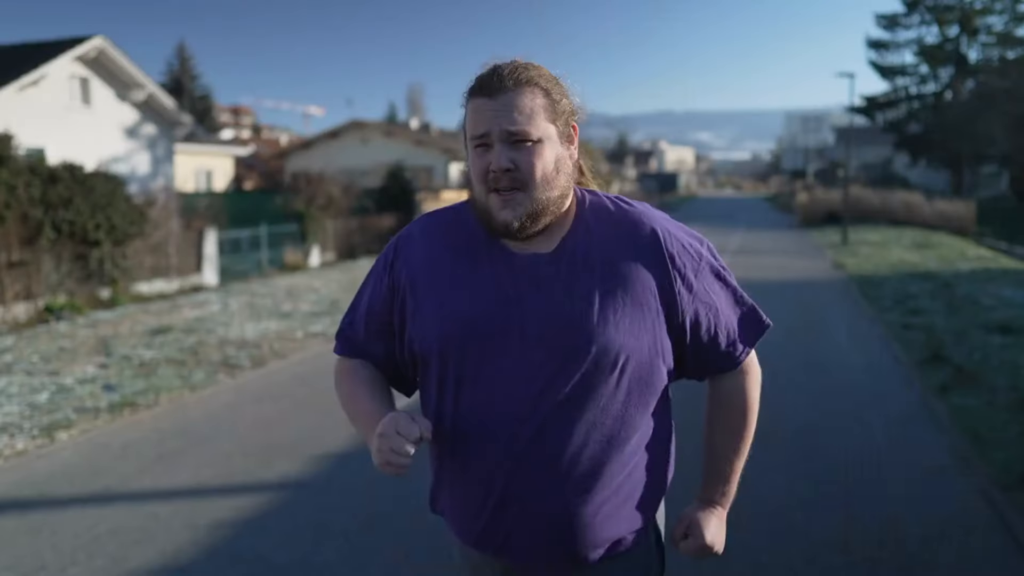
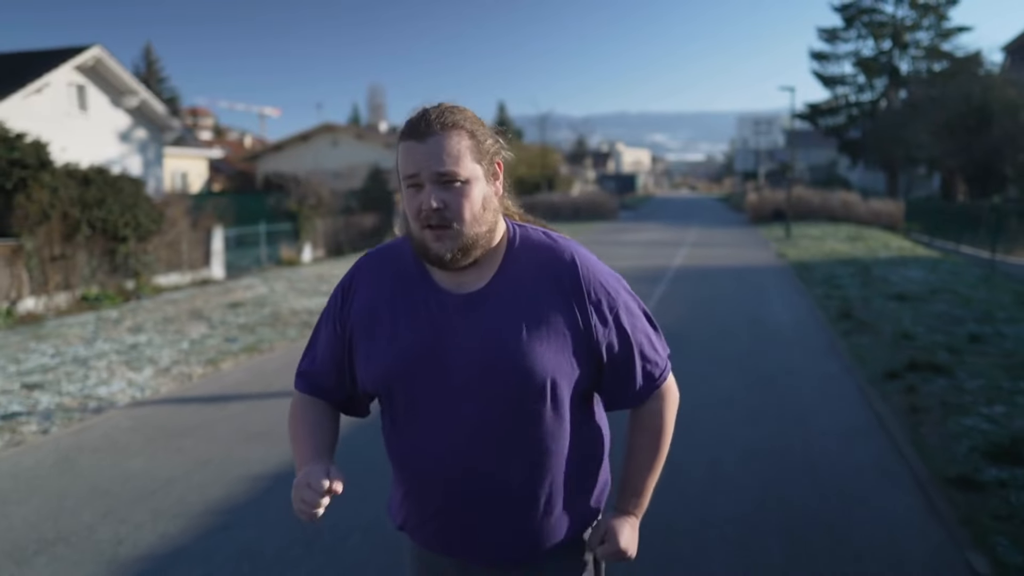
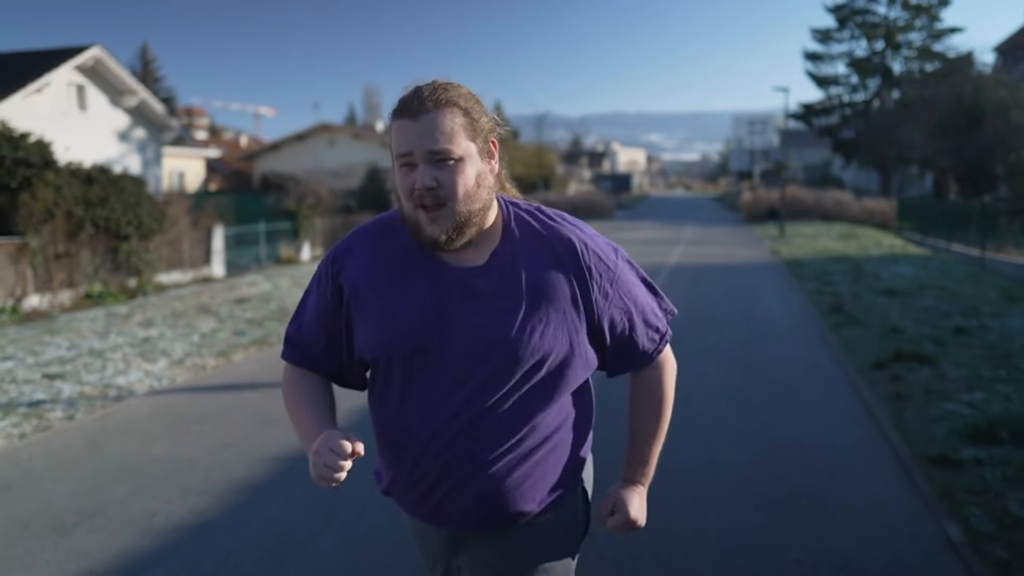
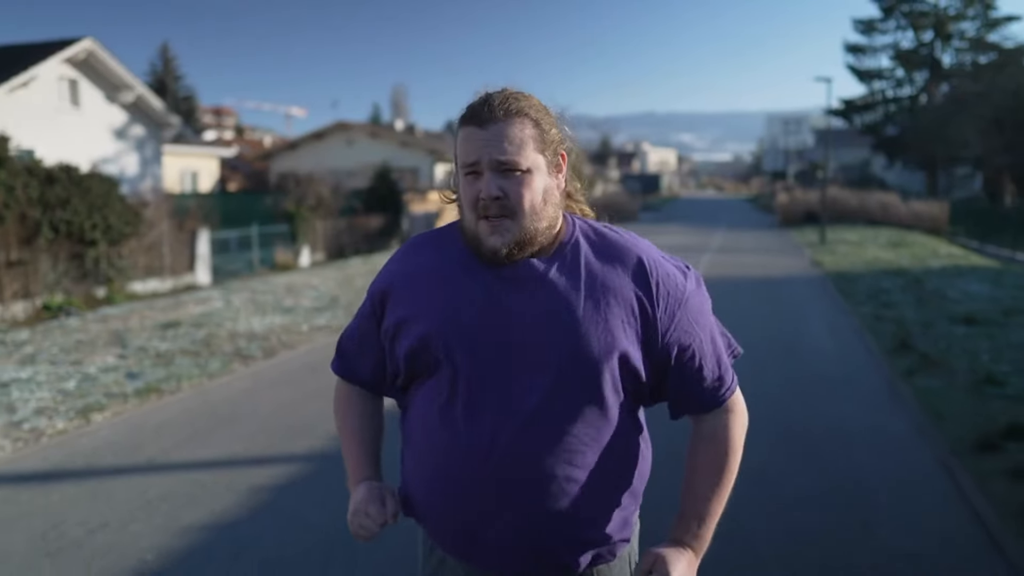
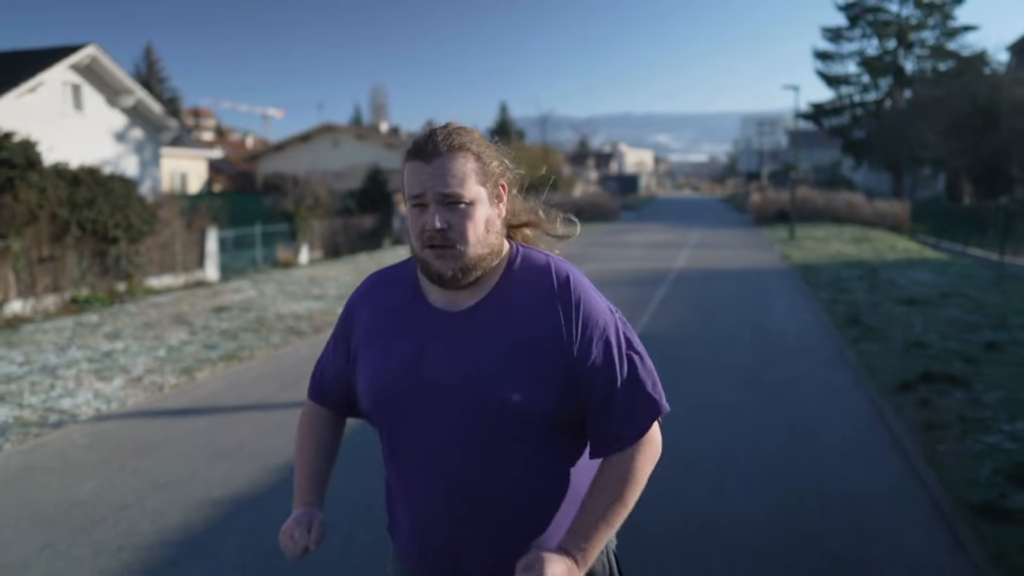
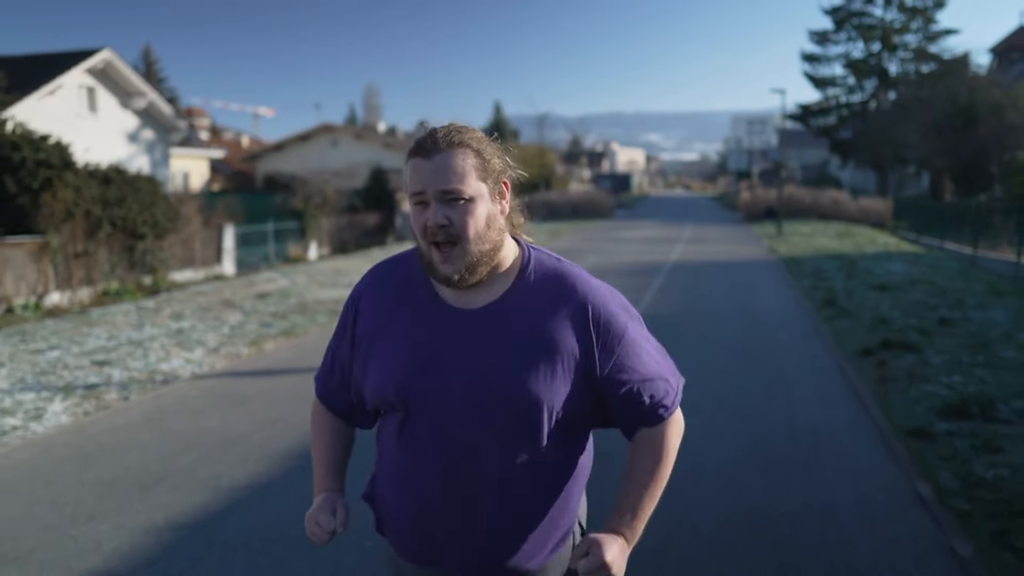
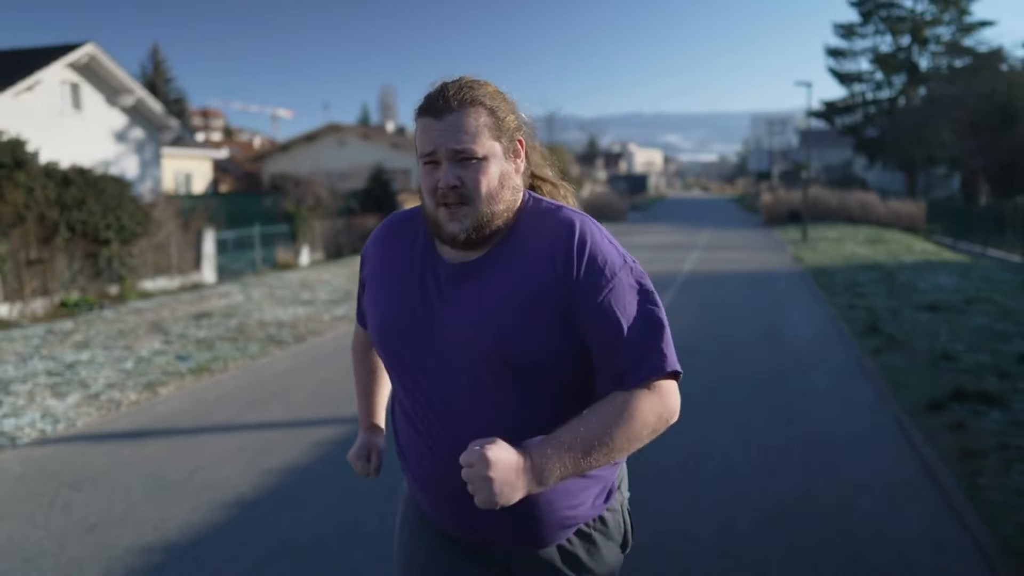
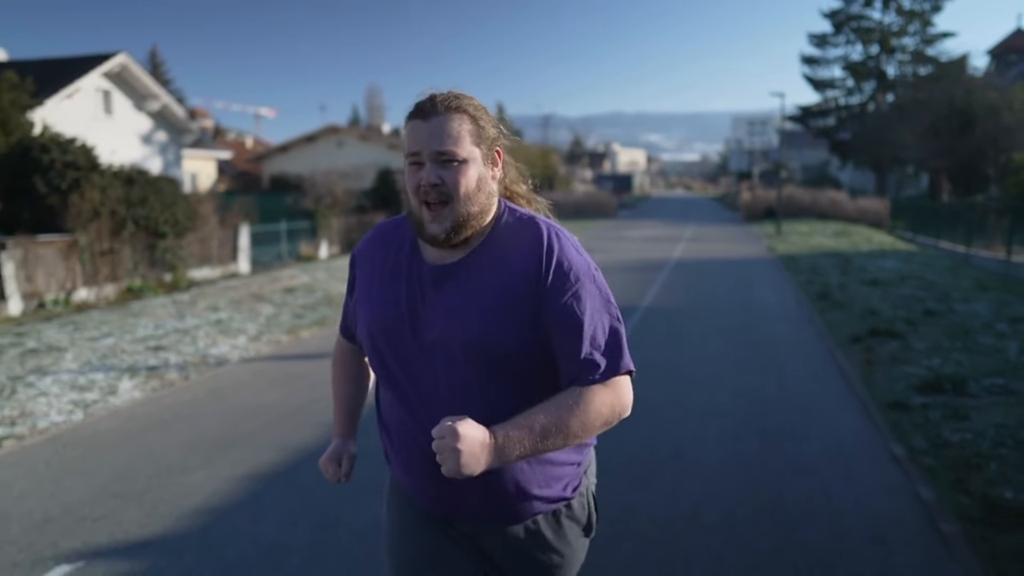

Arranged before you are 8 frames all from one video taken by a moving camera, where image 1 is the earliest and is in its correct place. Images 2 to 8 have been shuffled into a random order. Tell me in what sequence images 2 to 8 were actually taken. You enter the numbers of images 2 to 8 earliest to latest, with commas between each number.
4, 7, 5, 2, 3, 6, 8
